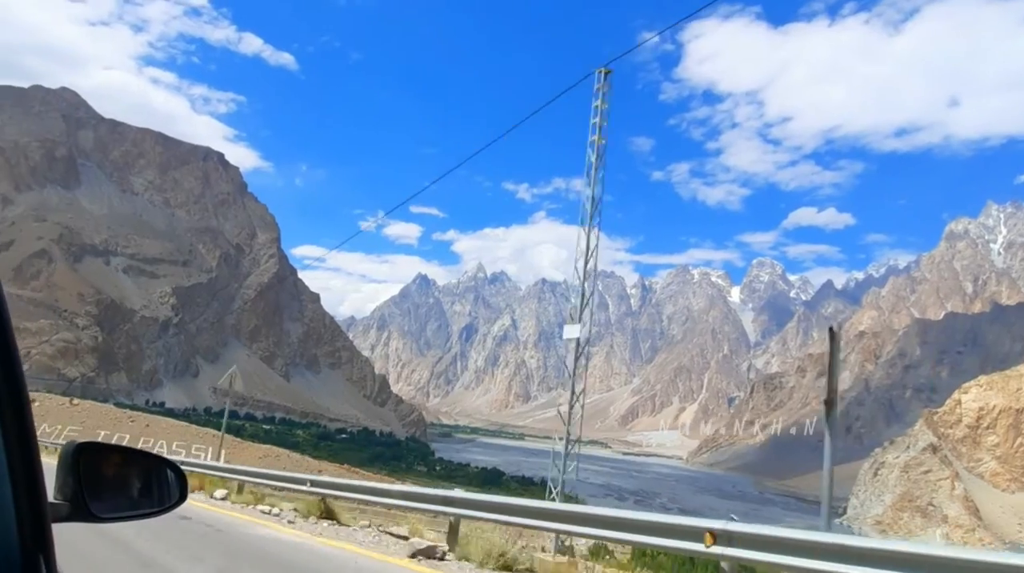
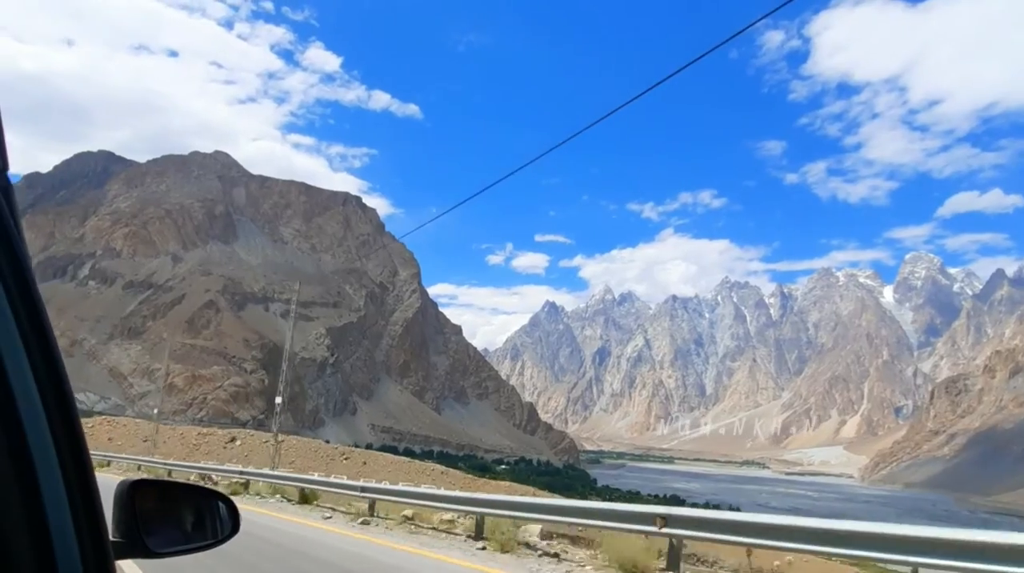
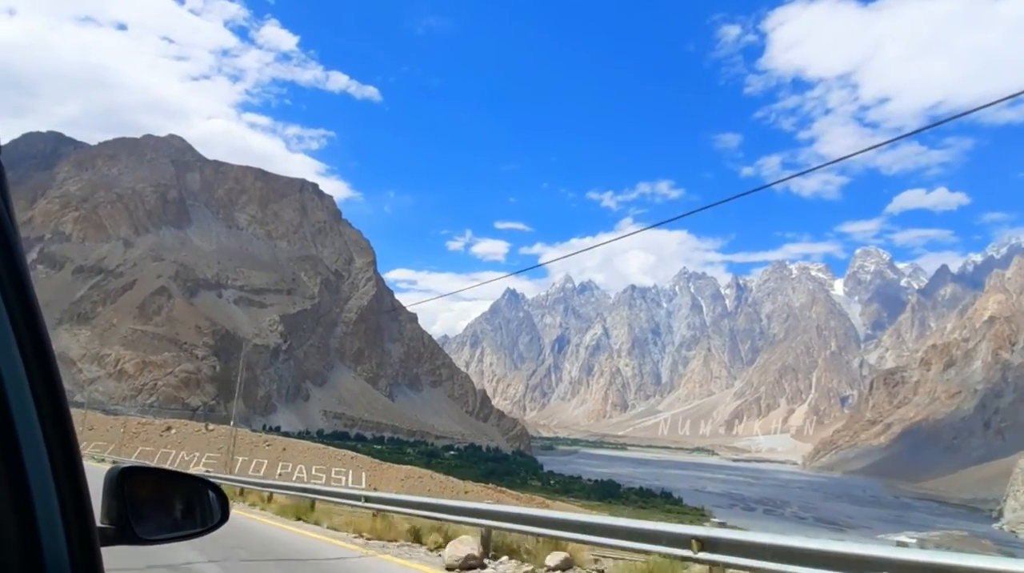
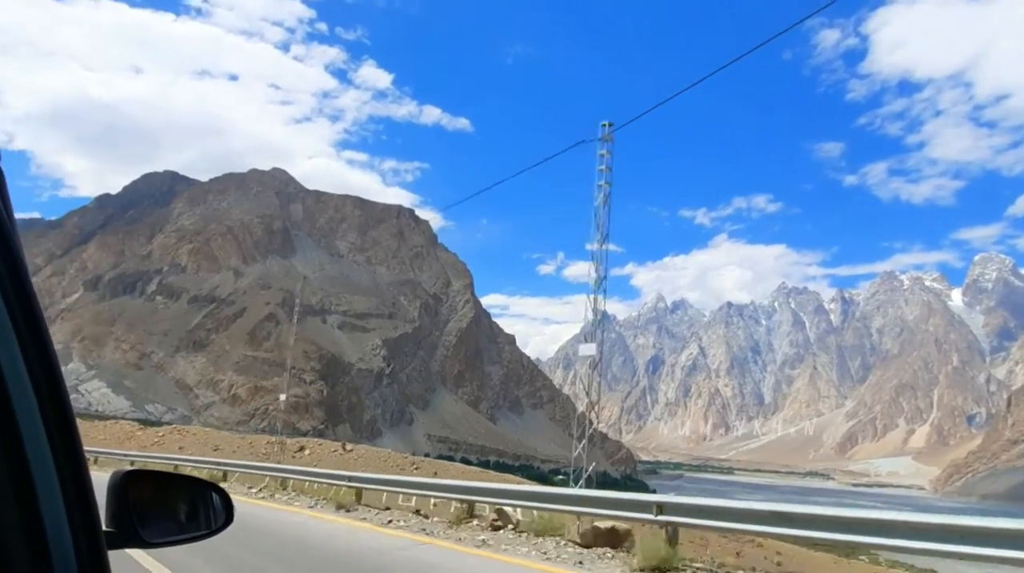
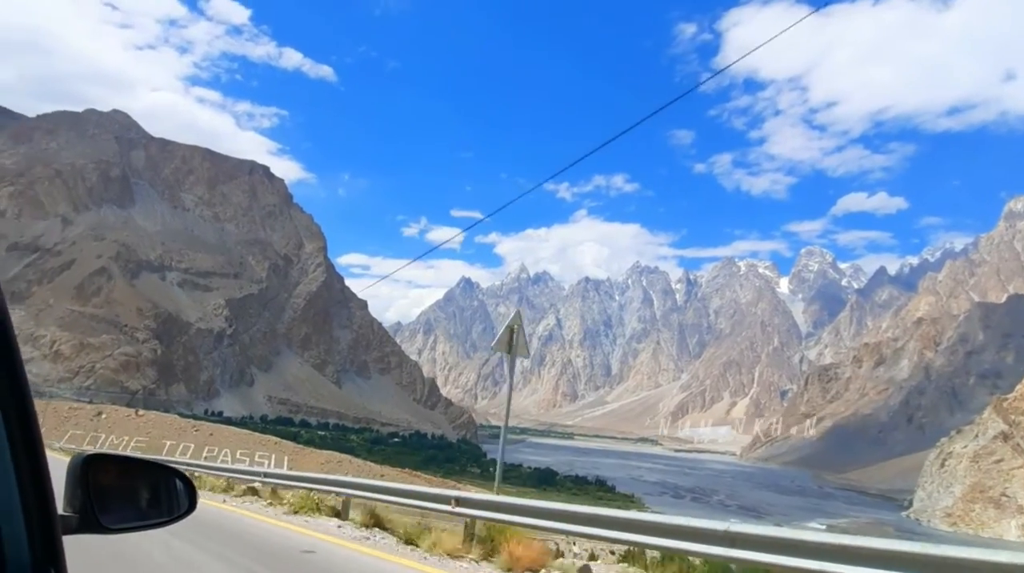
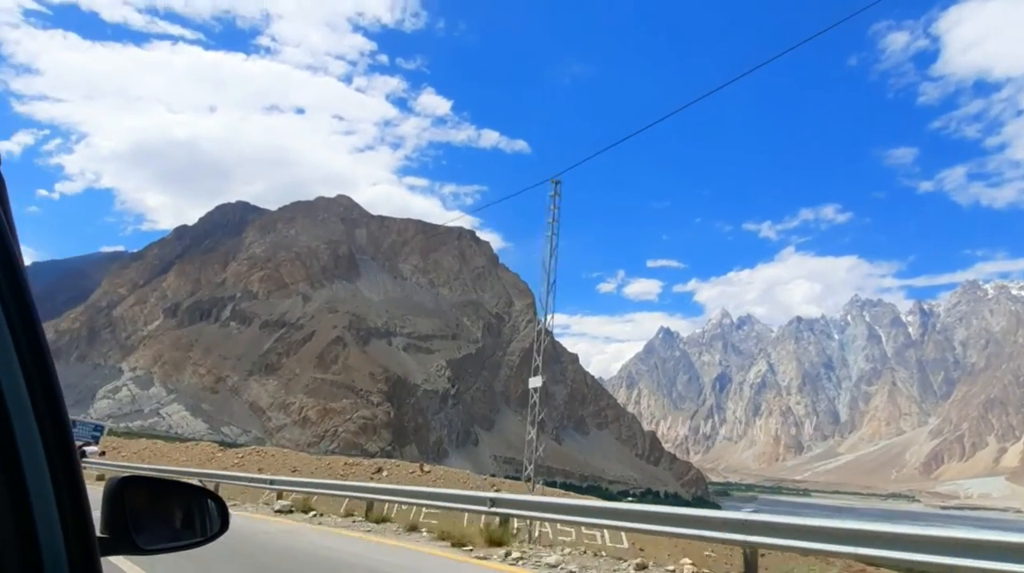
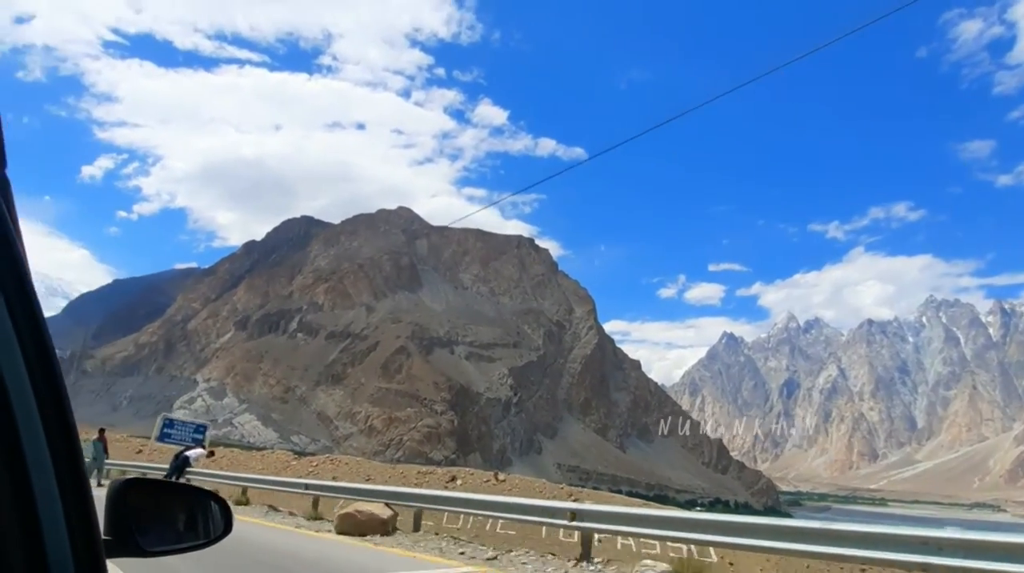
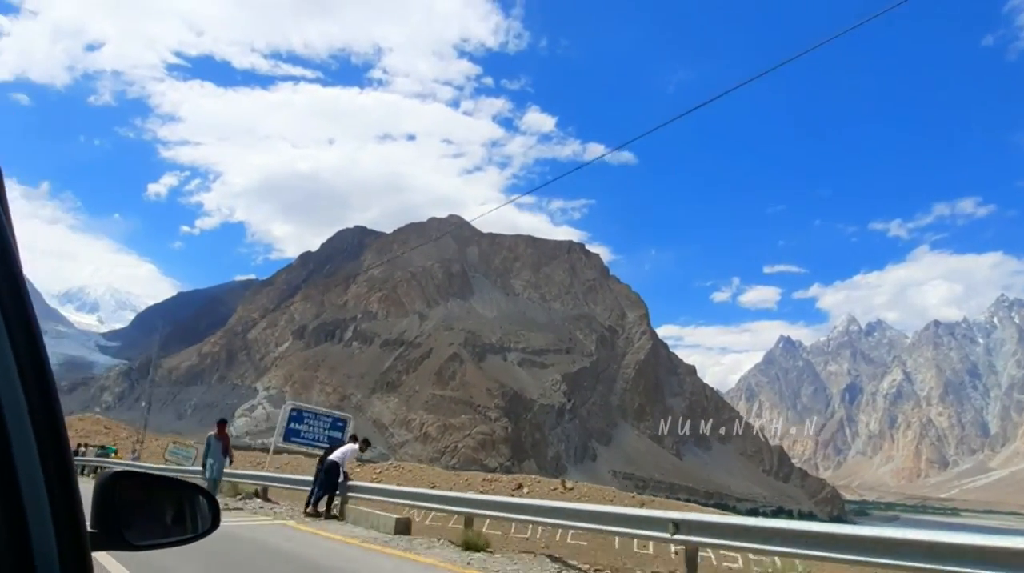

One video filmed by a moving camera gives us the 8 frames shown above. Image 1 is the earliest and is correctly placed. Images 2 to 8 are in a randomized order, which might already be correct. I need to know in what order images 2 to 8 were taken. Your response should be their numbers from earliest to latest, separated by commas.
5, 3, 2, 4, 6, 7, 8
